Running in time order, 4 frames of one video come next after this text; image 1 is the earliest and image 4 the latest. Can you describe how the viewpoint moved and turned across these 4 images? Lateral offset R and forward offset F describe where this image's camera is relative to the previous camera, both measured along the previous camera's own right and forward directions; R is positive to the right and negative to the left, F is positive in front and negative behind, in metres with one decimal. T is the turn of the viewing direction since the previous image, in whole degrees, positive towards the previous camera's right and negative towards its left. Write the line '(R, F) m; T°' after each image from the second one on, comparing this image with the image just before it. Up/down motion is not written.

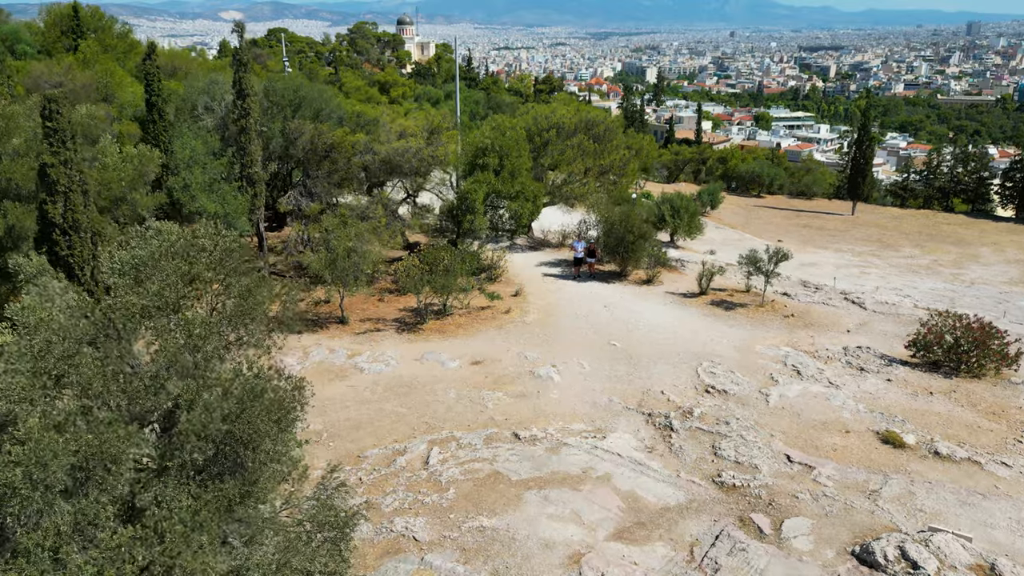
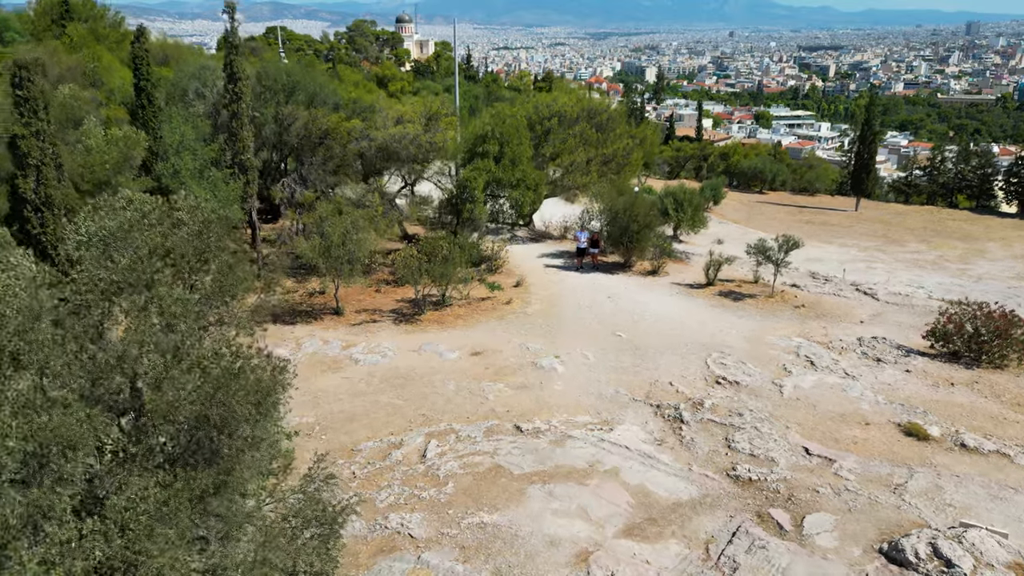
(0.0, +0.6) m; 0°
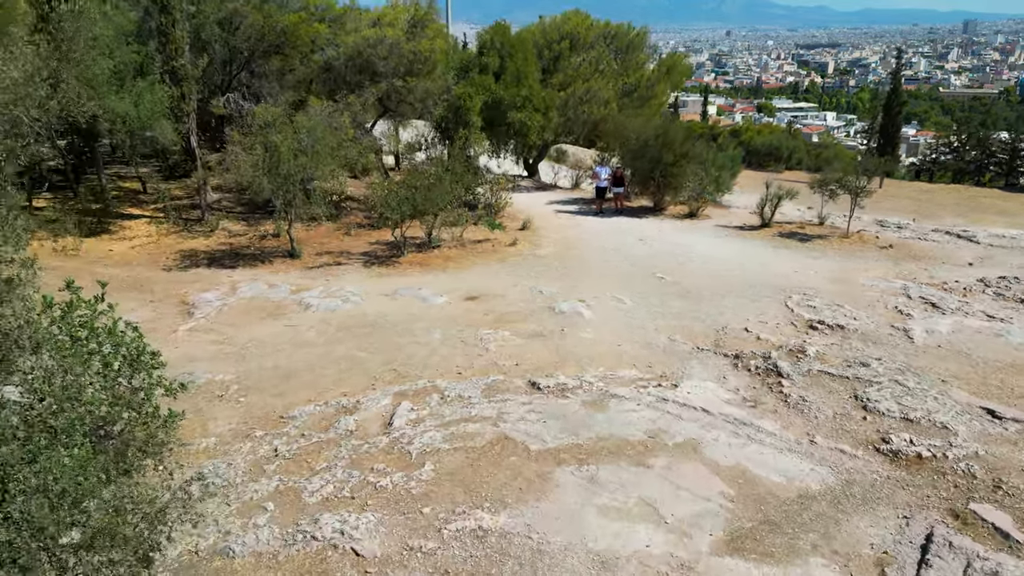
(-0.1, +3.9) m; 0°
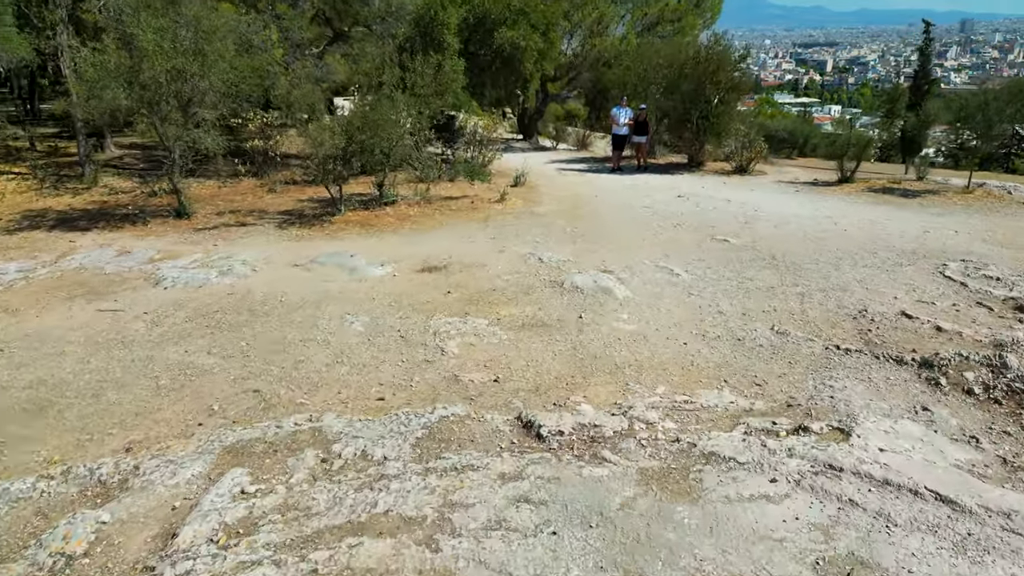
(+0.1, +4.2) m; 0°
